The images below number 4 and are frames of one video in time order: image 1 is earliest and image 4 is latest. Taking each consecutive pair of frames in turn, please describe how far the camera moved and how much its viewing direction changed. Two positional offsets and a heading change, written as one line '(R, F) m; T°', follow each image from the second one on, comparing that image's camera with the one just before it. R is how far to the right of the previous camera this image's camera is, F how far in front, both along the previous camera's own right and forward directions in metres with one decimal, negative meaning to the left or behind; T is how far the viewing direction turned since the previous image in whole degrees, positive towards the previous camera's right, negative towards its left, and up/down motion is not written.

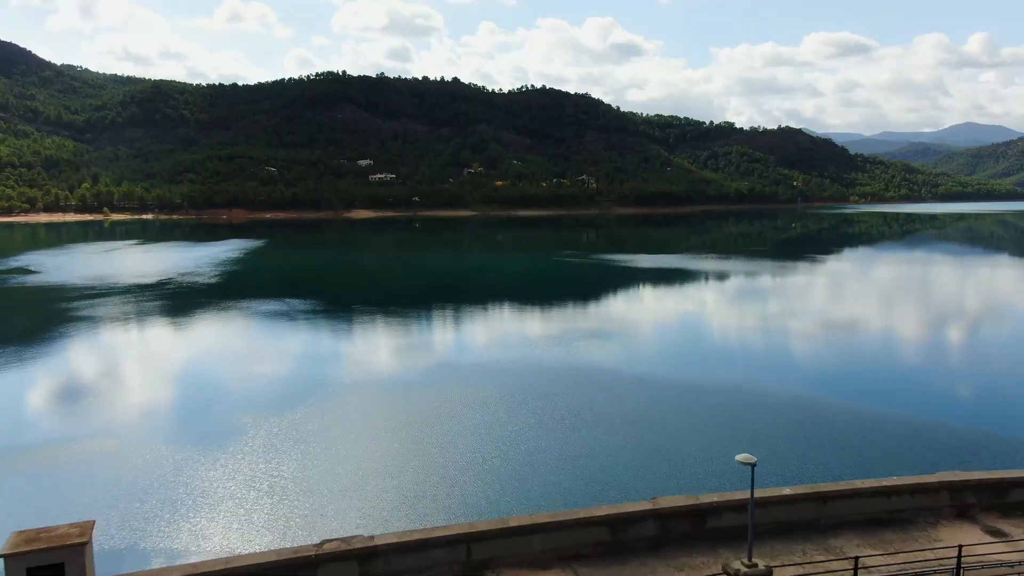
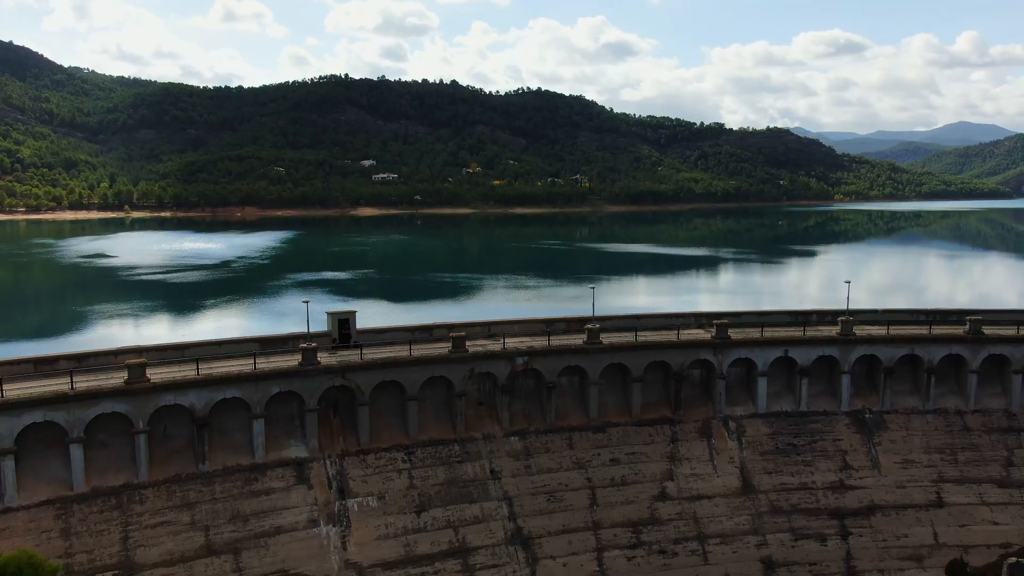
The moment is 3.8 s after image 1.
(+0.1, -16.4) m; 0°
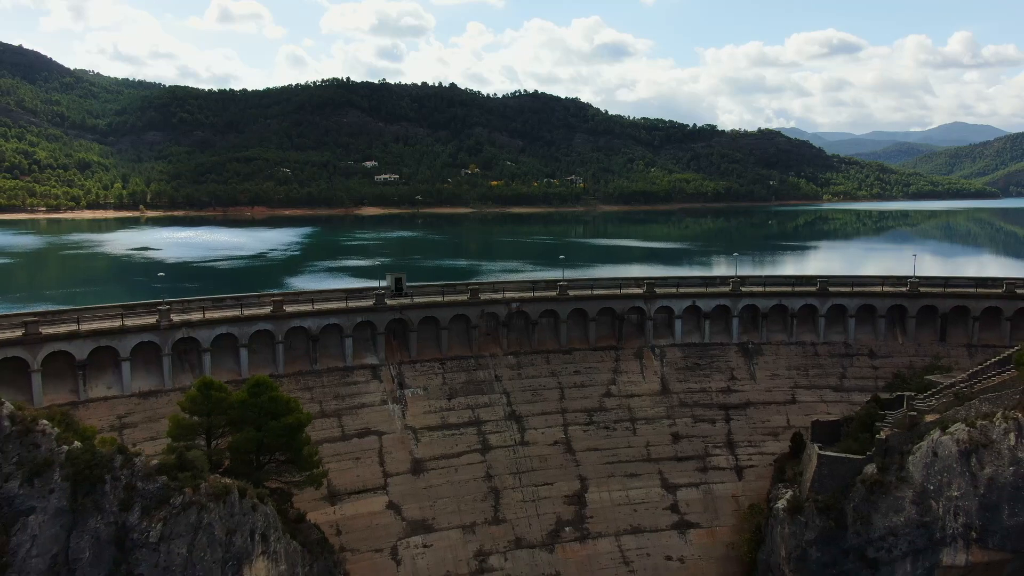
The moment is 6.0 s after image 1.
(0.0, -13.1) m; 0°
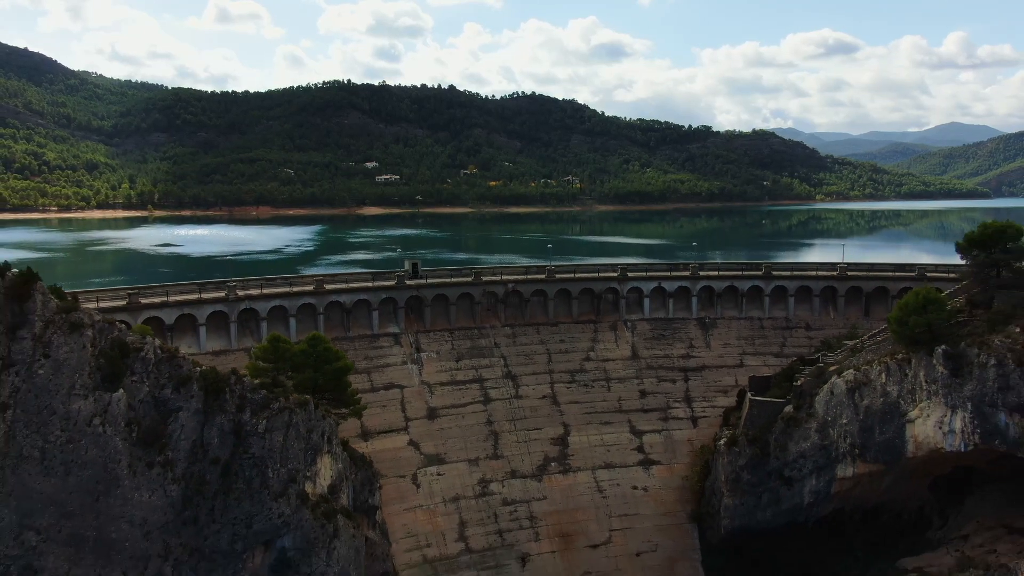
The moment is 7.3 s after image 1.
(+0.1, -8.1) m; 0°
